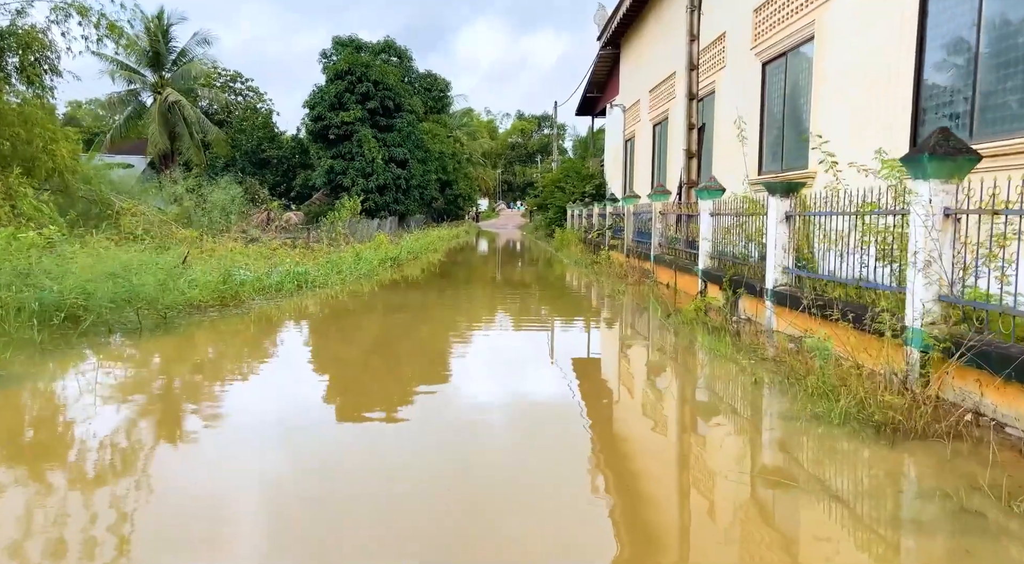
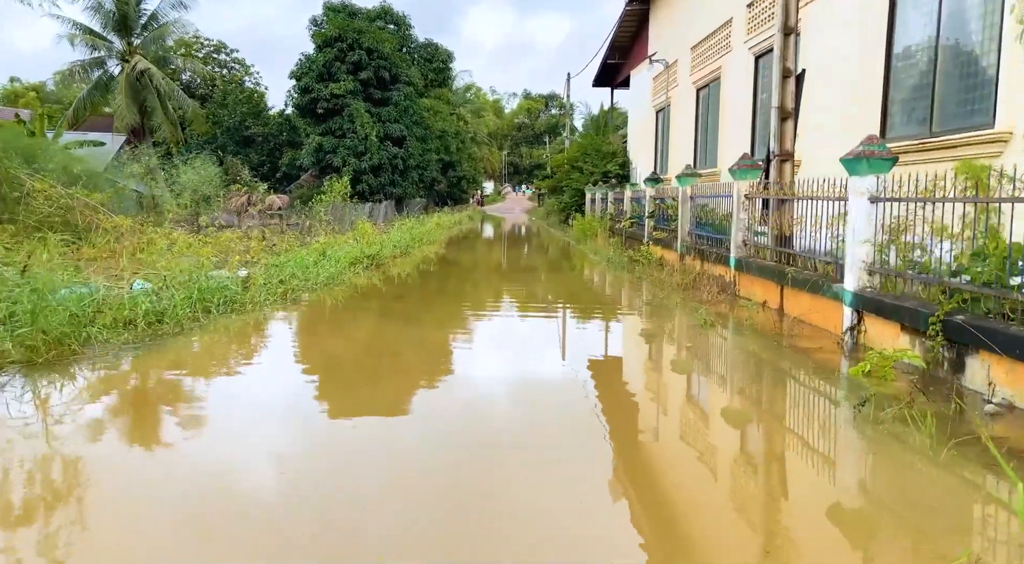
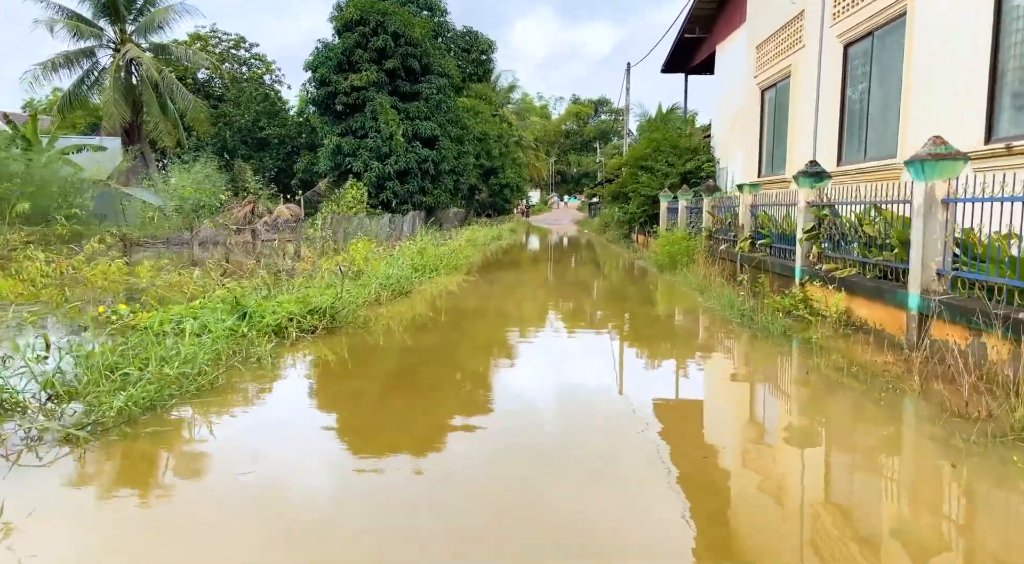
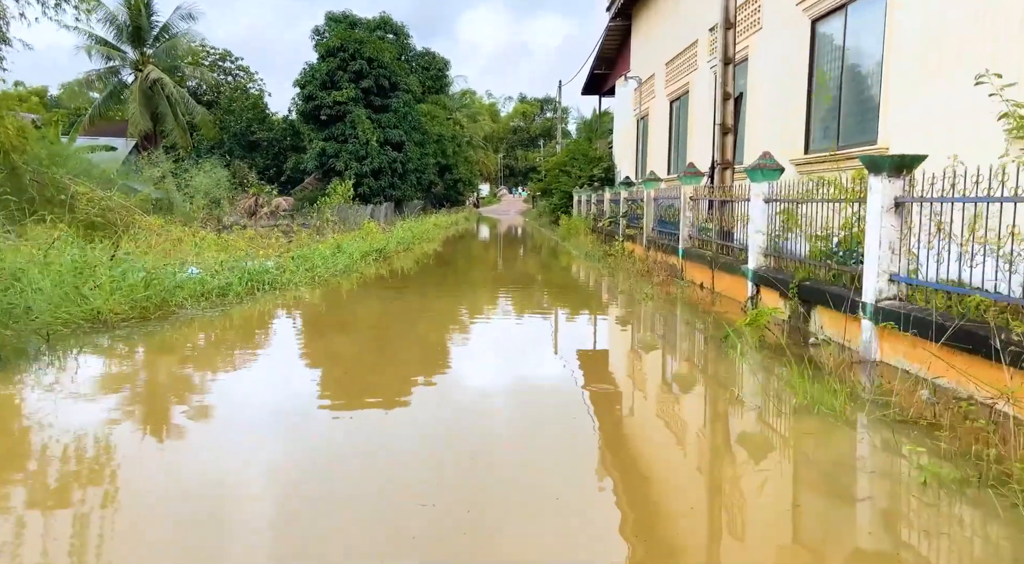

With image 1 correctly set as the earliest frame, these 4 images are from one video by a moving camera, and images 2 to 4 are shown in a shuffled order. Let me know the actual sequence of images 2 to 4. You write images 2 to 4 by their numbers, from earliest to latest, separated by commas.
4, 2, 3
